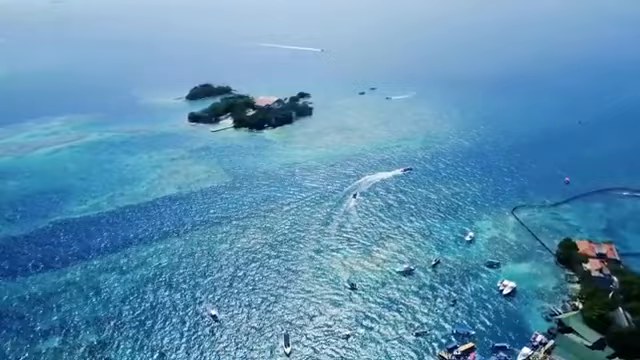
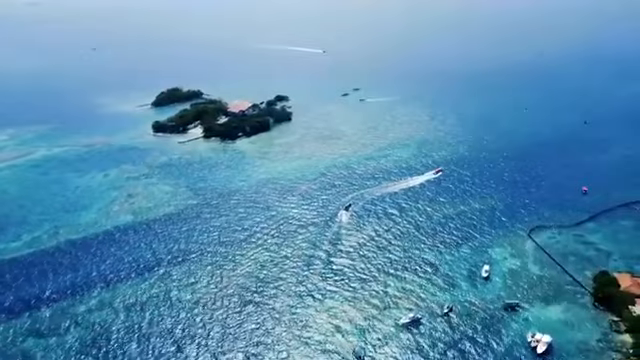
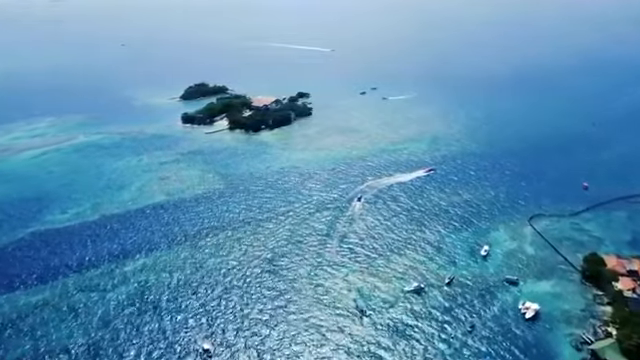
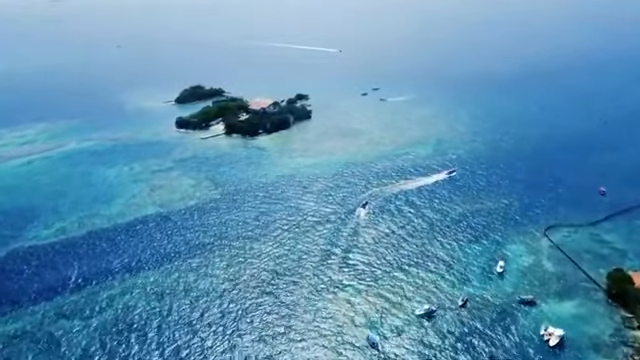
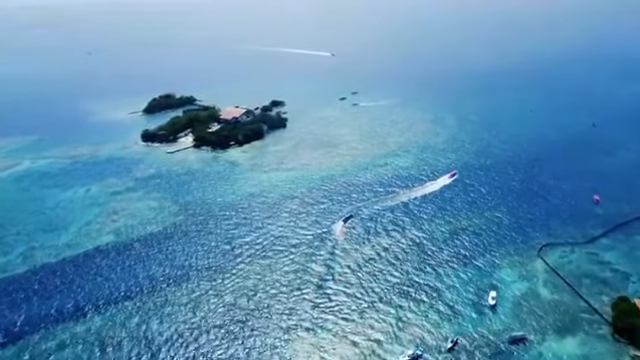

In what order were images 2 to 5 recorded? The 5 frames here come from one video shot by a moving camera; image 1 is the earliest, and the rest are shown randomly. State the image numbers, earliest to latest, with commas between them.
3, 4, 2, 5
